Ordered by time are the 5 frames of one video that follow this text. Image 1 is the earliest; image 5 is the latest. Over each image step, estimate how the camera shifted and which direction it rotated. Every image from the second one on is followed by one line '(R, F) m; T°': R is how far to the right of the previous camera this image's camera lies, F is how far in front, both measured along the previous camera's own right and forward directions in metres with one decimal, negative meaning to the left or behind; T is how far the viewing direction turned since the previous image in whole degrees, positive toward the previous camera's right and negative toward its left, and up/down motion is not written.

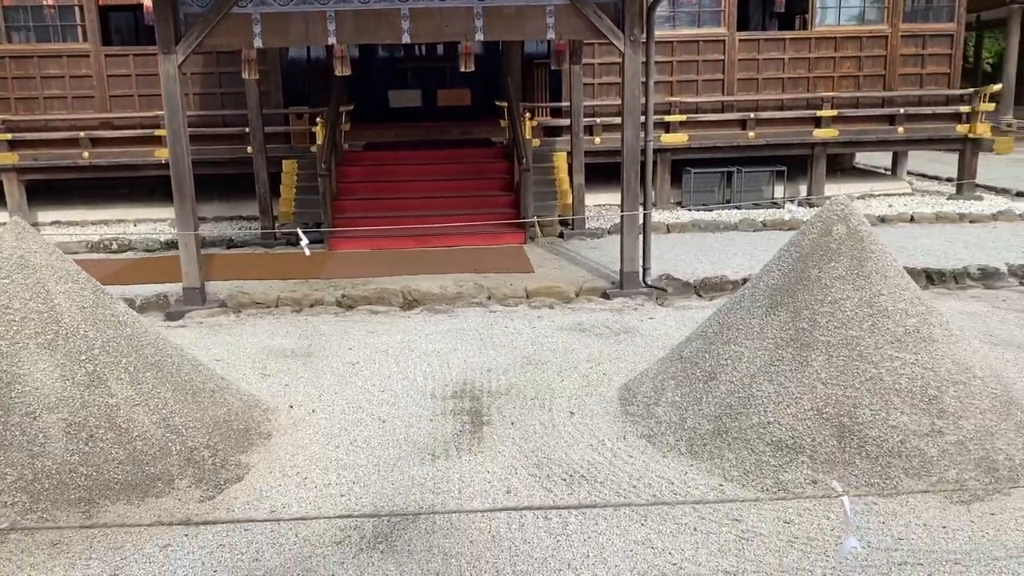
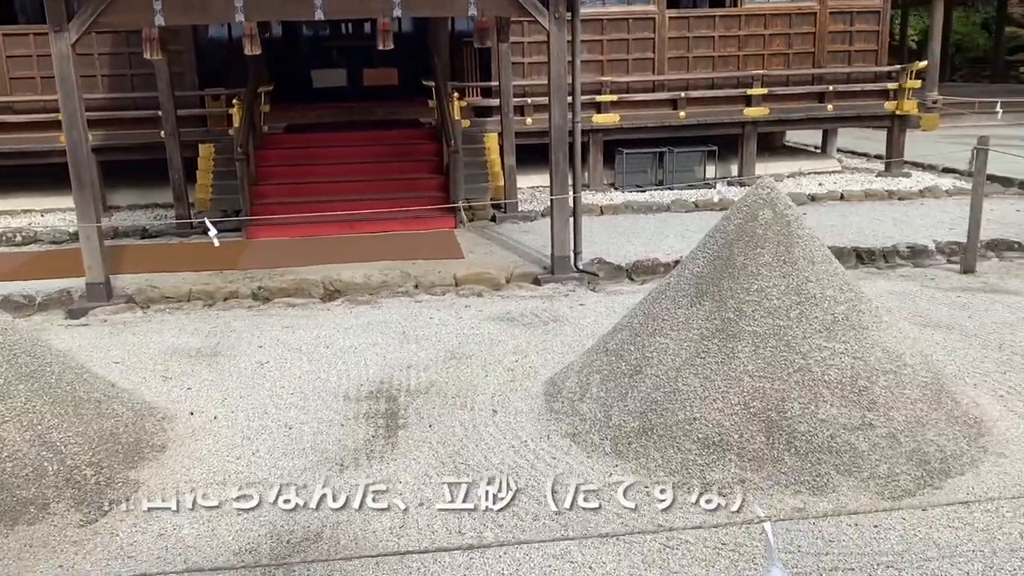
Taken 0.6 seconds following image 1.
(+0.1, +0.2) m; +4°
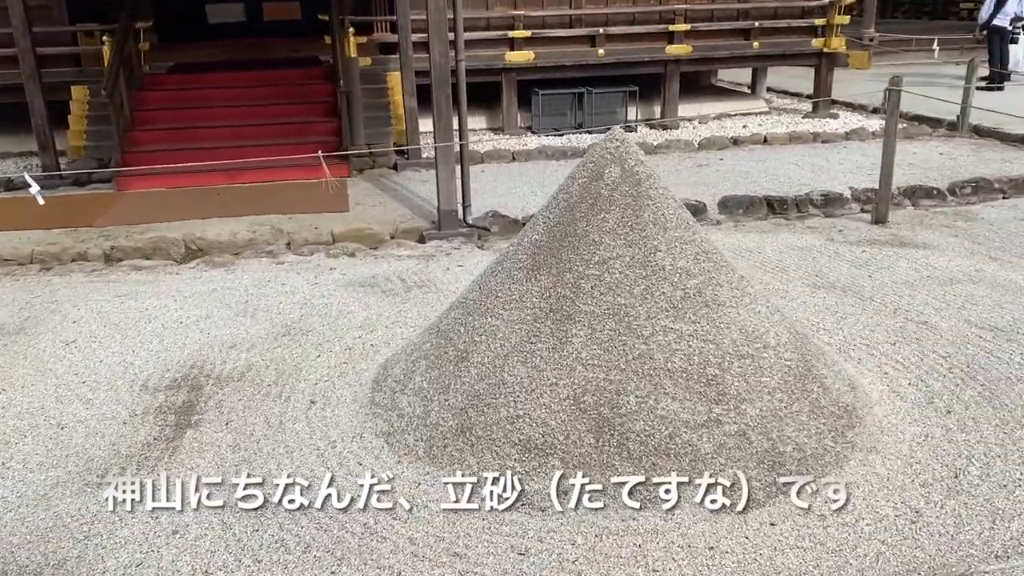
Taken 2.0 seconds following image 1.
(+0.5, +0.5) m; +3°
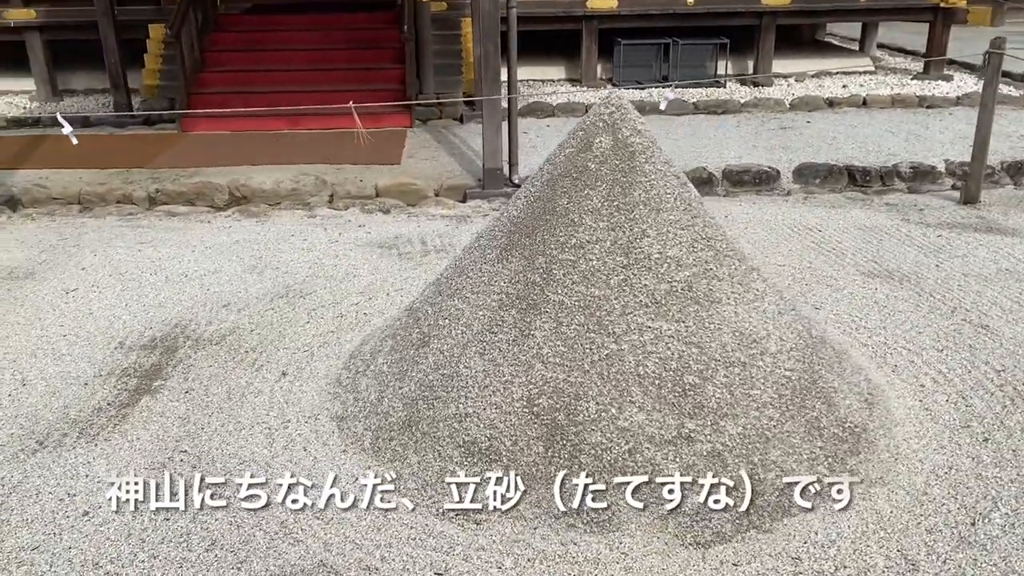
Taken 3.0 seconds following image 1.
(+0.4, +0.3) m; -7°
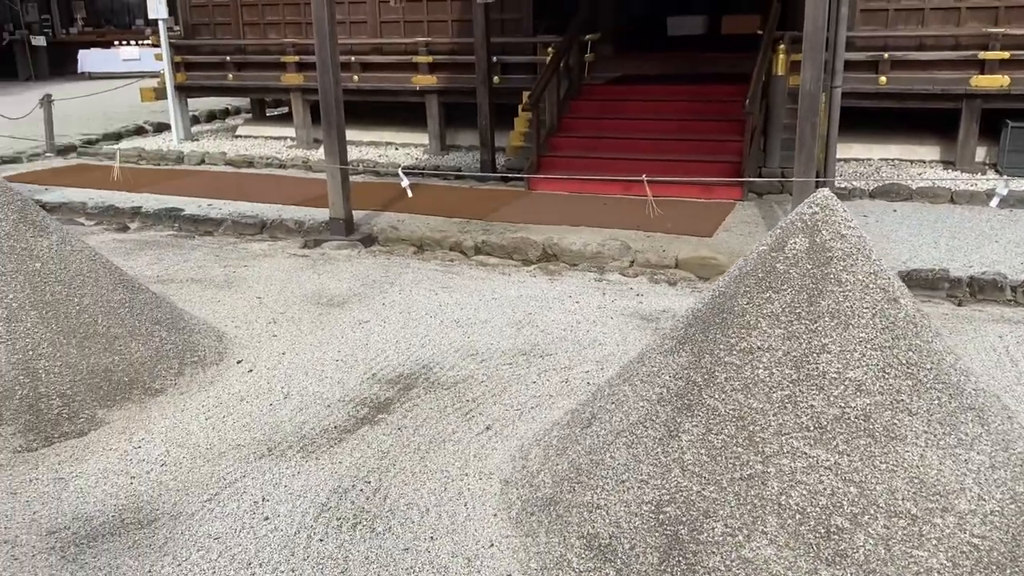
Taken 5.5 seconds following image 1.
(+0.6, +0.1) m; -25°
